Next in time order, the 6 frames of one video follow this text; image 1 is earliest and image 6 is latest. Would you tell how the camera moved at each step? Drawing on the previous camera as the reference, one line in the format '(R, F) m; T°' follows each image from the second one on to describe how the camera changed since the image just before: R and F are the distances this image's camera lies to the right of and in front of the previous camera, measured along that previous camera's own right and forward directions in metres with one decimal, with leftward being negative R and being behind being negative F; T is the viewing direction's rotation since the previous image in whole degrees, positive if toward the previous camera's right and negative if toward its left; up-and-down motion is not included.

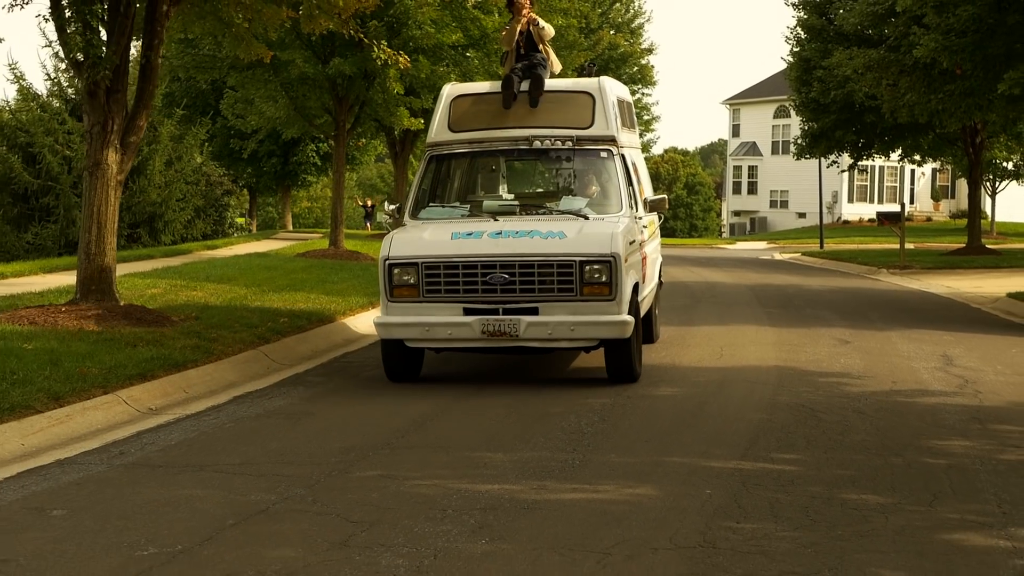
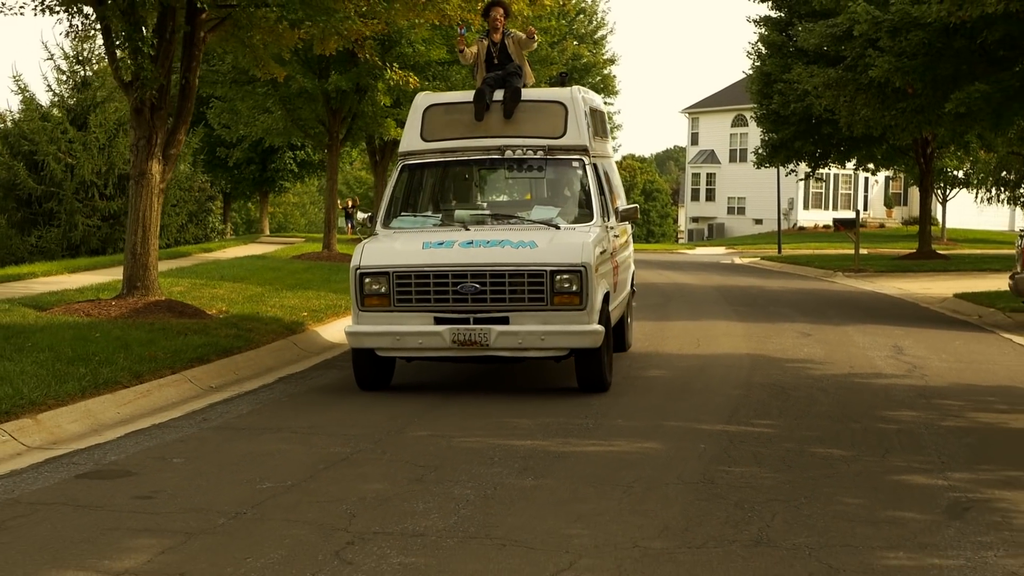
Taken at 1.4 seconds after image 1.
(-0.4, -1.4) m; +2°
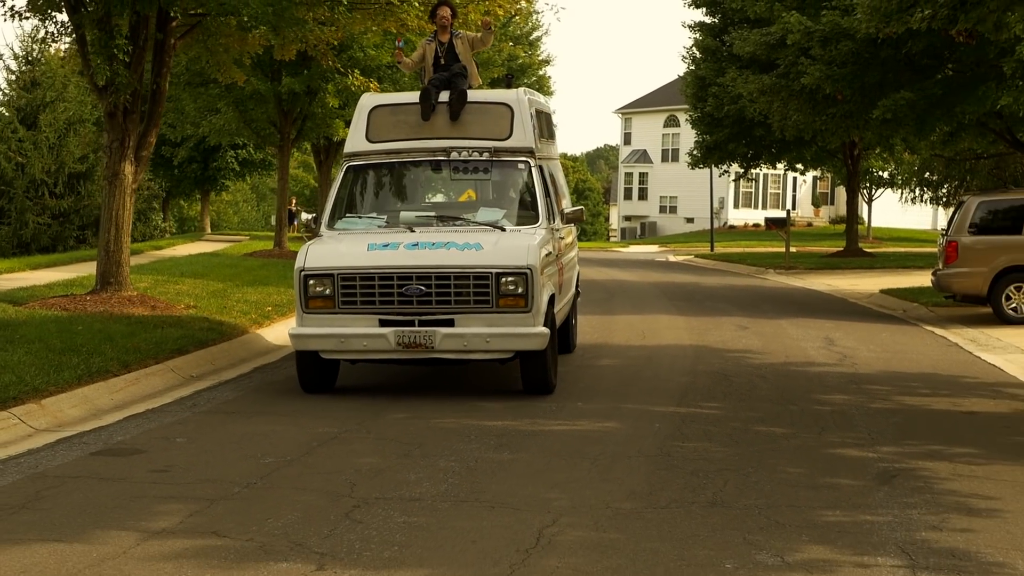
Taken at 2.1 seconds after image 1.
(-0.2, -0.7) m; +3°
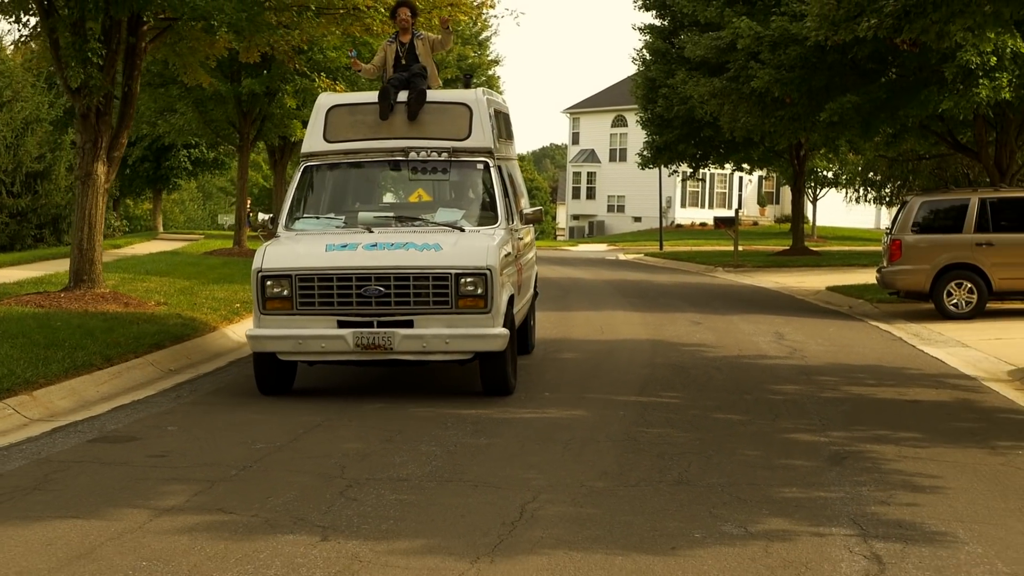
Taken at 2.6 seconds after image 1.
(-0.2, -0.5) m; +2°
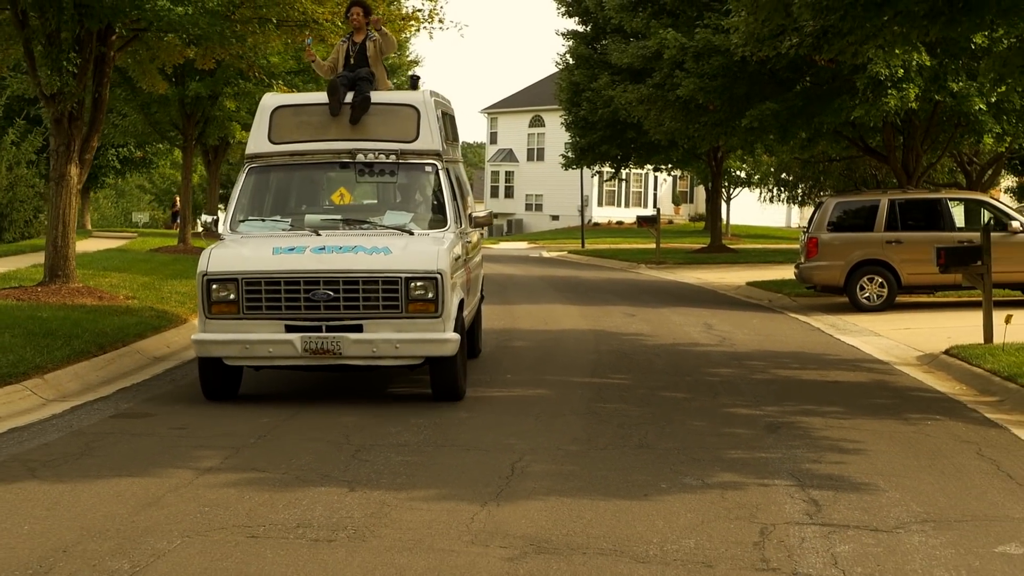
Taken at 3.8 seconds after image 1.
(-0.4, -1.0) m; +3°
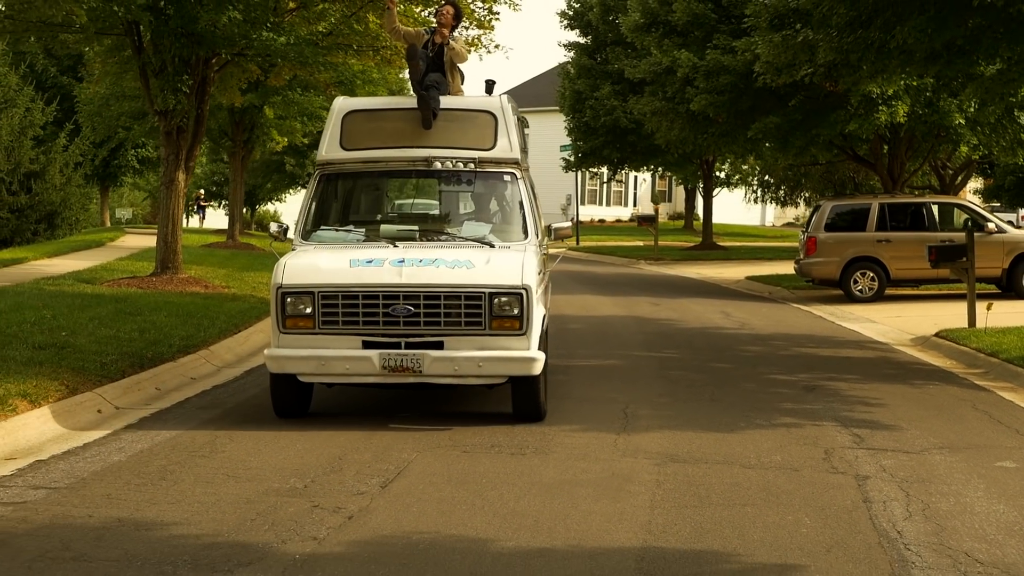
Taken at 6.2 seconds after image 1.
(-1.0, -2.2) m; +1°
